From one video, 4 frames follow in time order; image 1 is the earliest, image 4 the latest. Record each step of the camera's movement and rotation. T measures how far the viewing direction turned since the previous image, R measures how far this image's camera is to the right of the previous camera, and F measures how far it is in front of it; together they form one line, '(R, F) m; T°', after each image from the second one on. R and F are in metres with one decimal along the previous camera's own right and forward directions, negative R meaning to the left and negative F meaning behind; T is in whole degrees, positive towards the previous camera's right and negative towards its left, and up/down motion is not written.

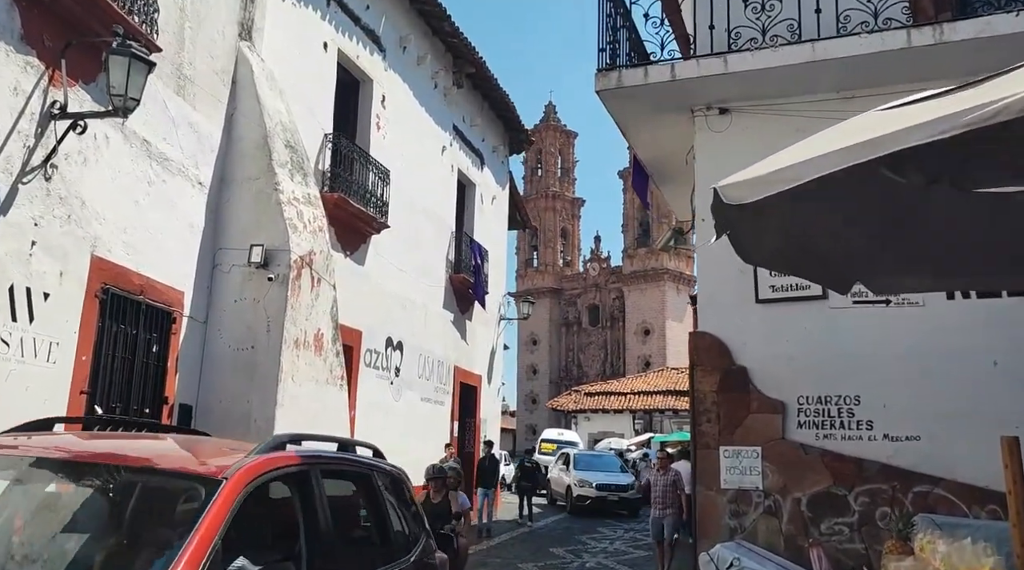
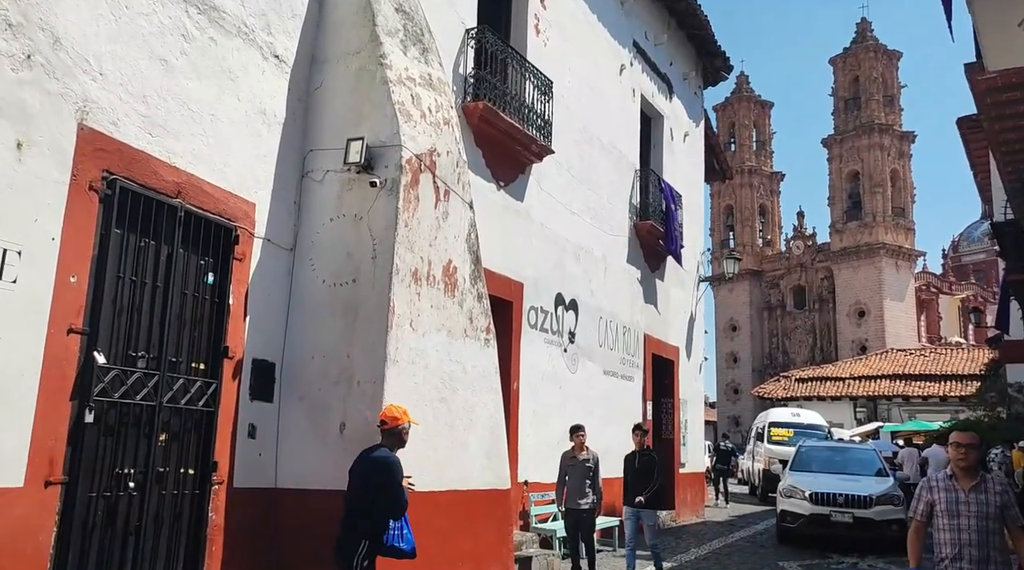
(-0.1, +2.8) m; -13°
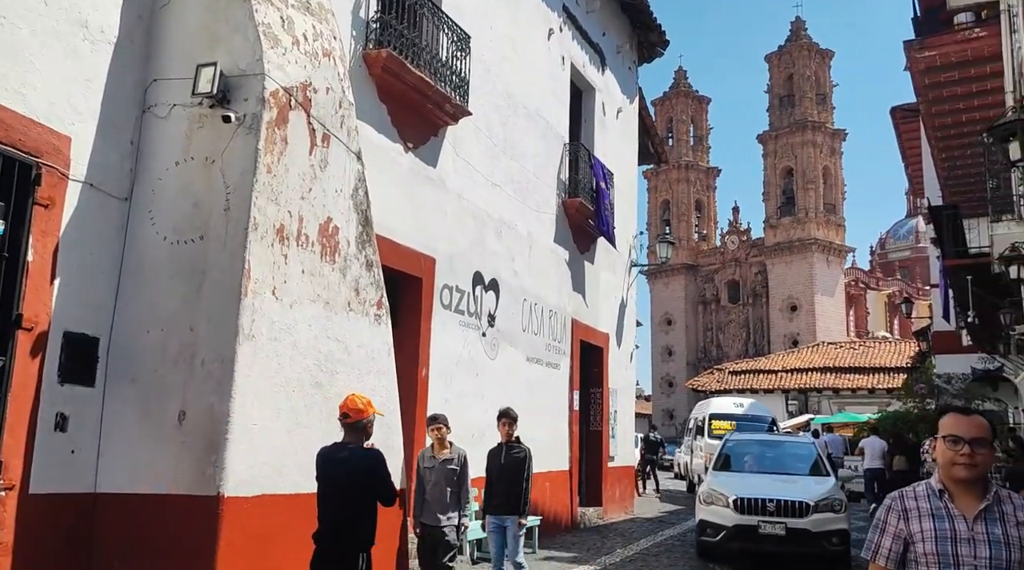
(+0.3, +1.0) m; +4°
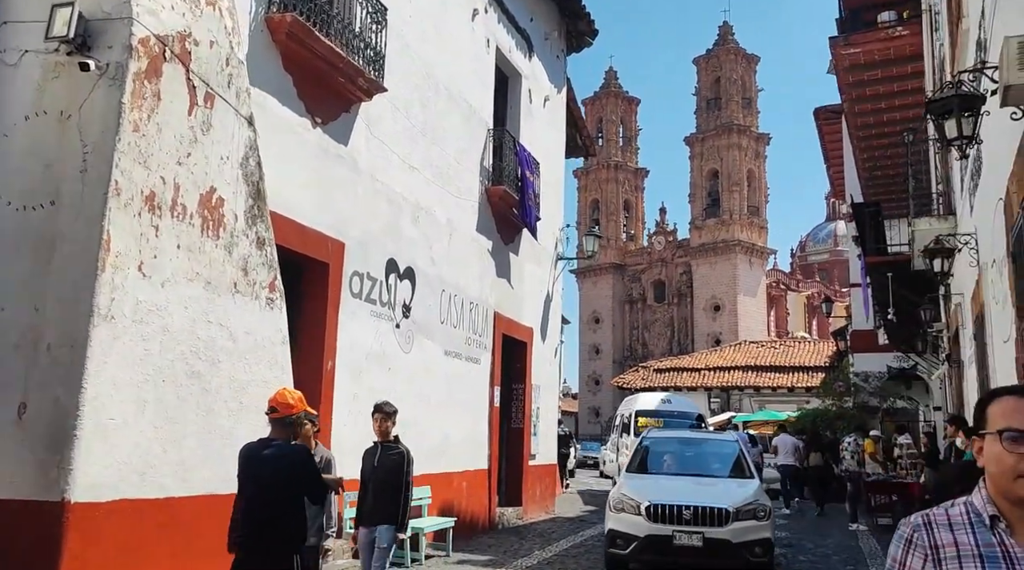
(+0.1, +0.5) m; +5°
